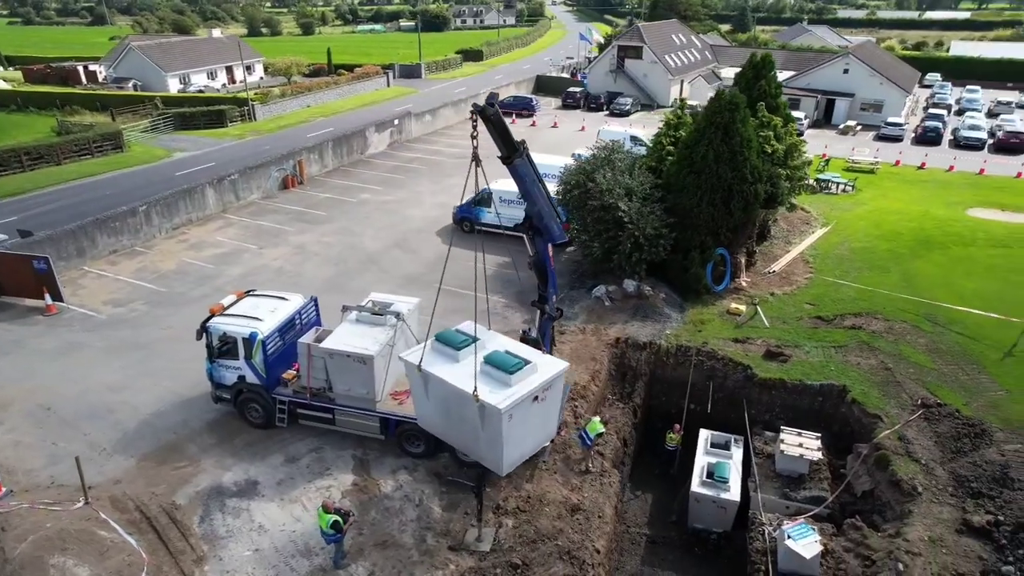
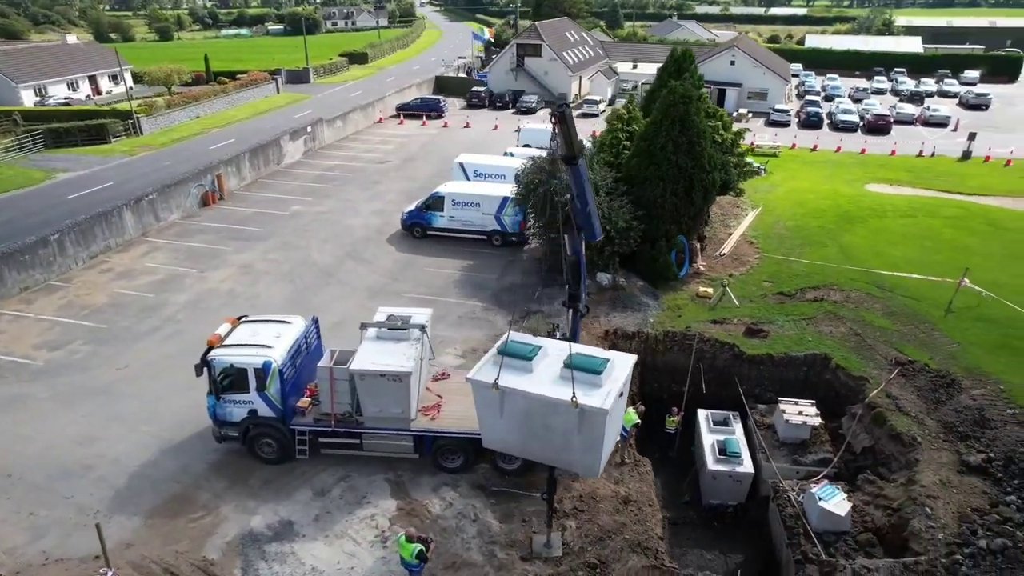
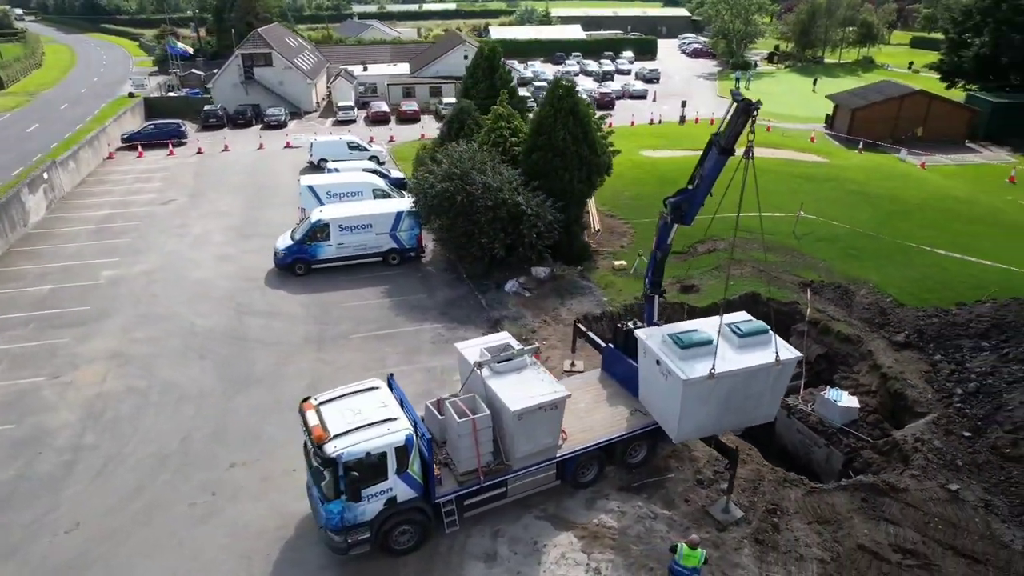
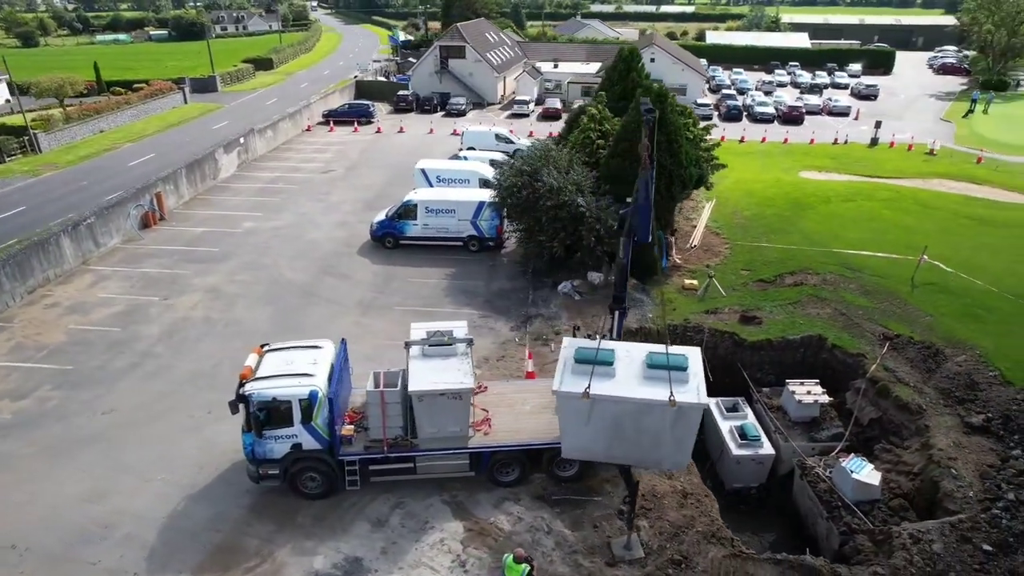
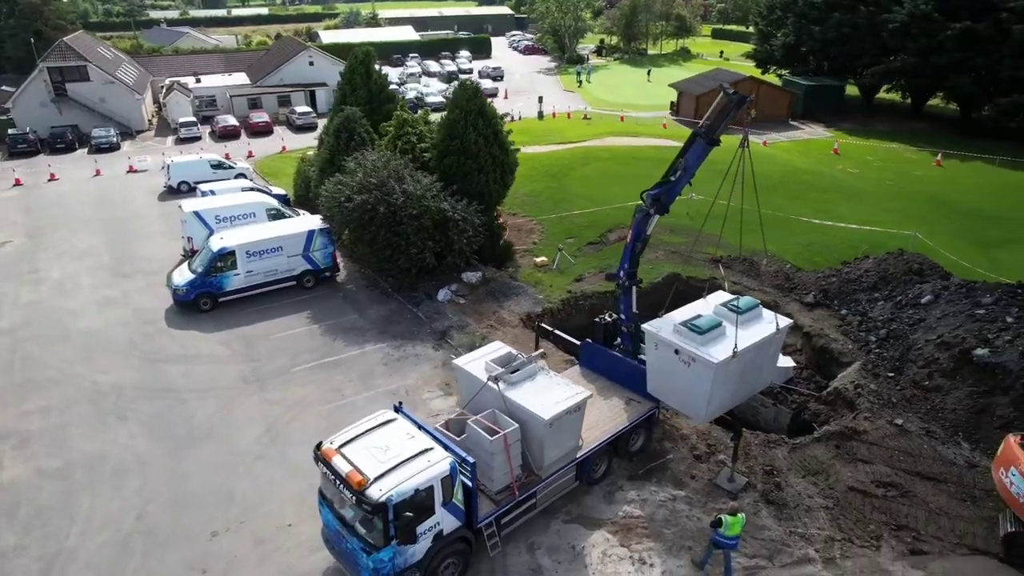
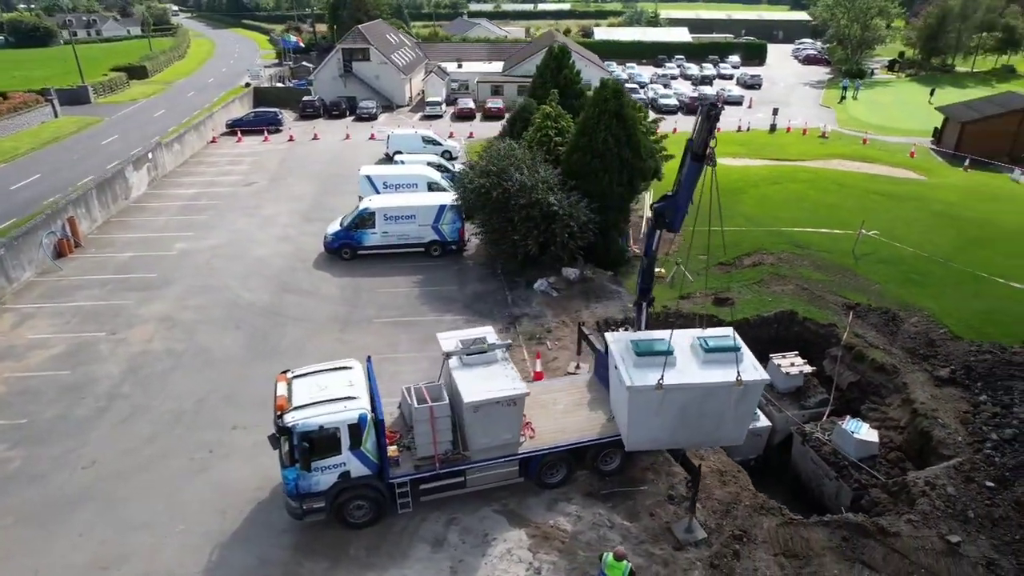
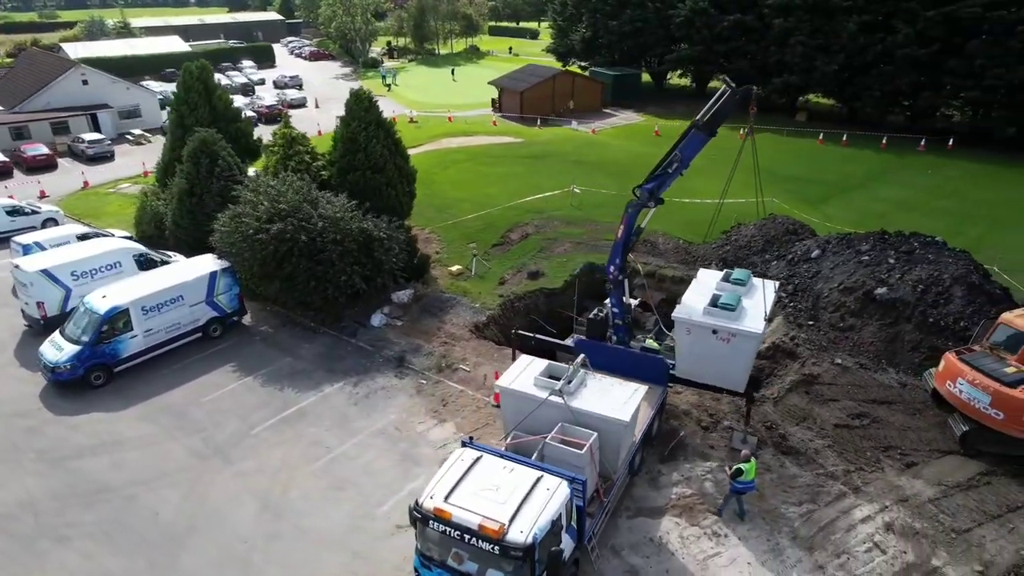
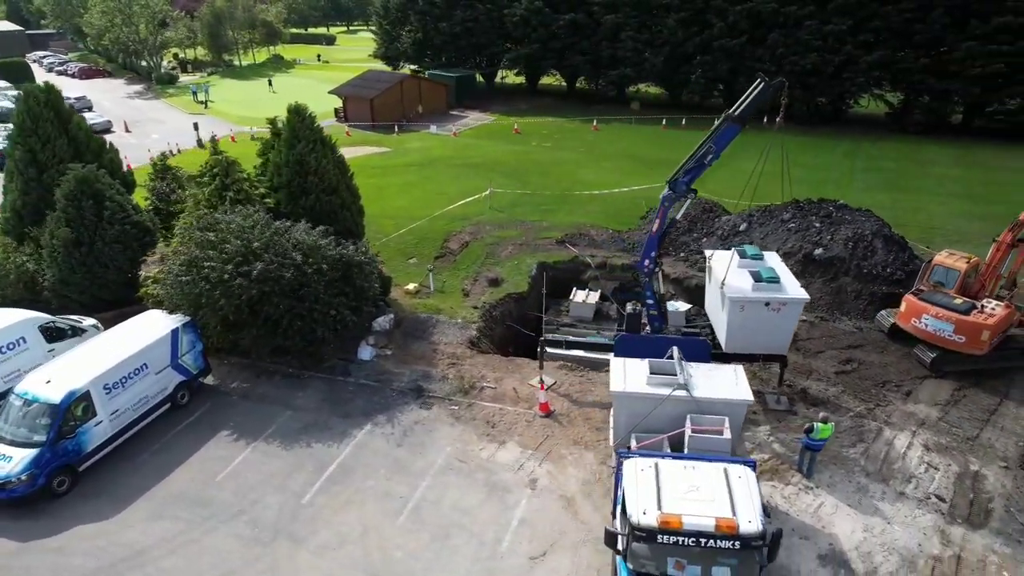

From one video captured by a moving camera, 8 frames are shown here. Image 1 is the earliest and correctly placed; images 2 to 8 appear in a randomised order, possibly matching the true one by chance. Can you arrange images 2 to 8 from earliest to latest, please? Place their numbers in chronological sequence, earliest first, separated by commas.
2, 4, 6, 3, 5, 7, 8
